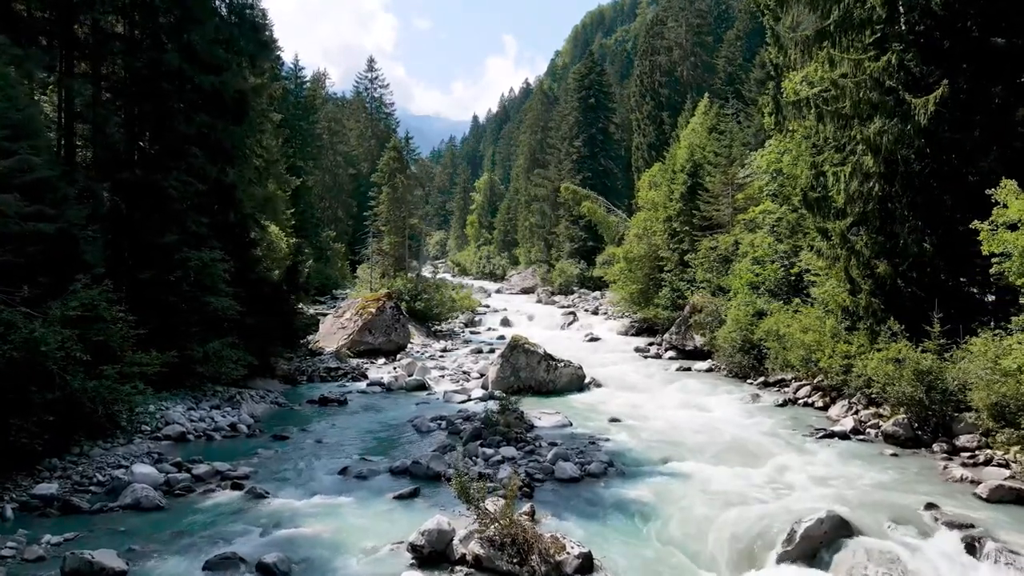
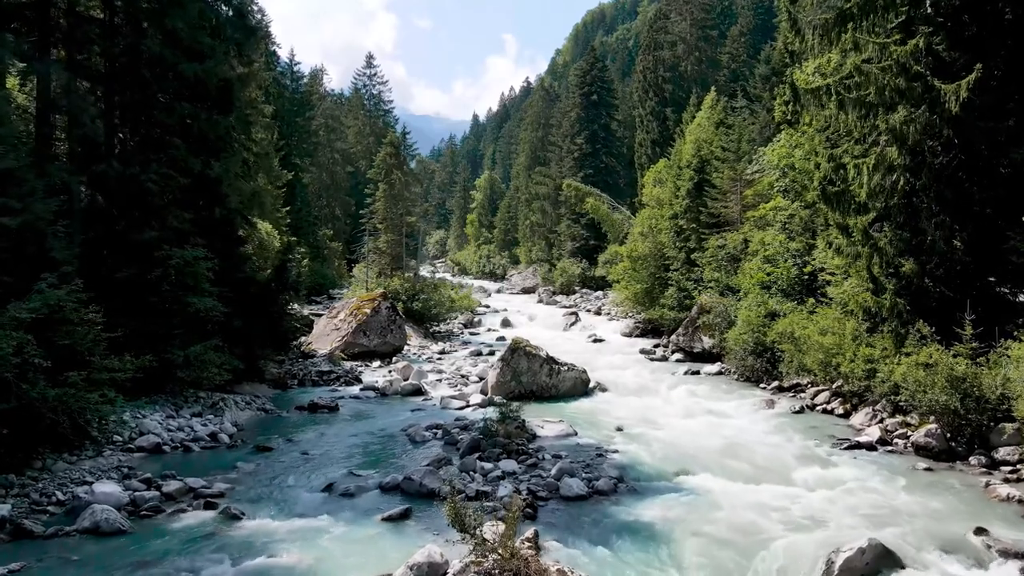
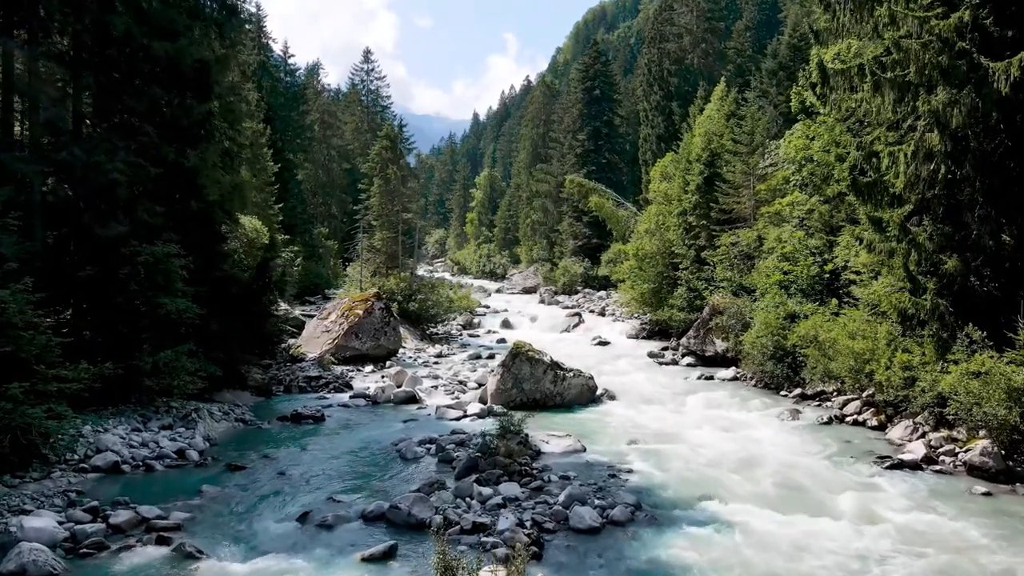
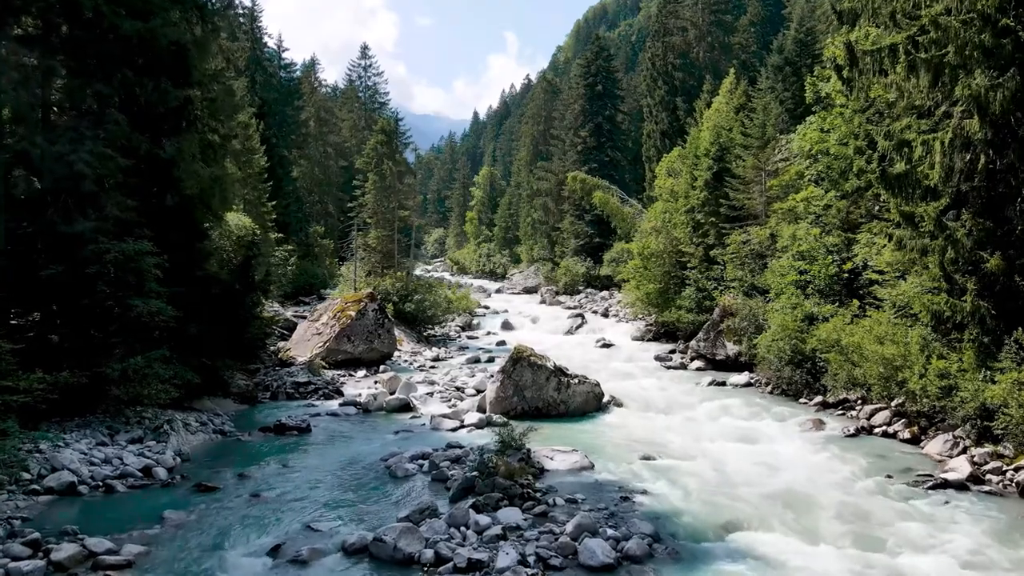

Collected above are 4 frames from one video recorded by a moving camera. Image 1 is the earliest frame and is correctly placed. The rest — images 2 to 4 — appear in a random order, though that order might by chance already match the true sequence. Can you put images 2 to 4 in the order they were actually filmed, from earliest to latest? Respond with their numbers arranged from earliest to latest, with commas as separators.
2, 3, 4
